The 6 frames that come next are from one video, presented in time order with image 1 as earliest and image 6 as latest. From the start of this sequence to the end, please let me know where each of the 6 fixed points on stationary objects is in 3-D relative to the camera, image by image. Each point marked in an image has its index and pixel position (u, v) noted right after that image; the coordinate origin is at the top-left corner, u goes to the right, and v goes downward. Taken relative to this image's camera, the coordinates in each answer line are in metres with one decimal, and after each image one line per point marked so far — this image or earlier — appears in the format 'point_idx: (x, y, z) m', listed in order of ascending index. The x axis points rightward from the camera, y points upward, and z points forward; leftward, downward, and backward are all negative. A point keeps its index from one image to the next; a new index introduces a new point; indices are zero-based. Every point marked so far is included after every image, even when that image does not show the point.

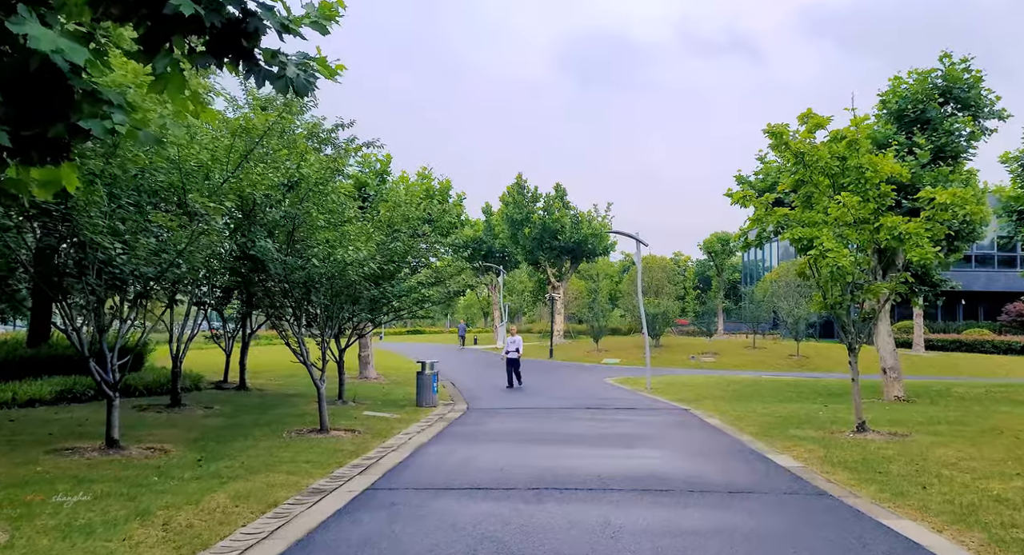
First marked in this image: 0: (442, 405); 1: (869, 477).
0: (-1.5, -2.8, +19.9) m
1: (+4.0, -2.2, +10.3) m
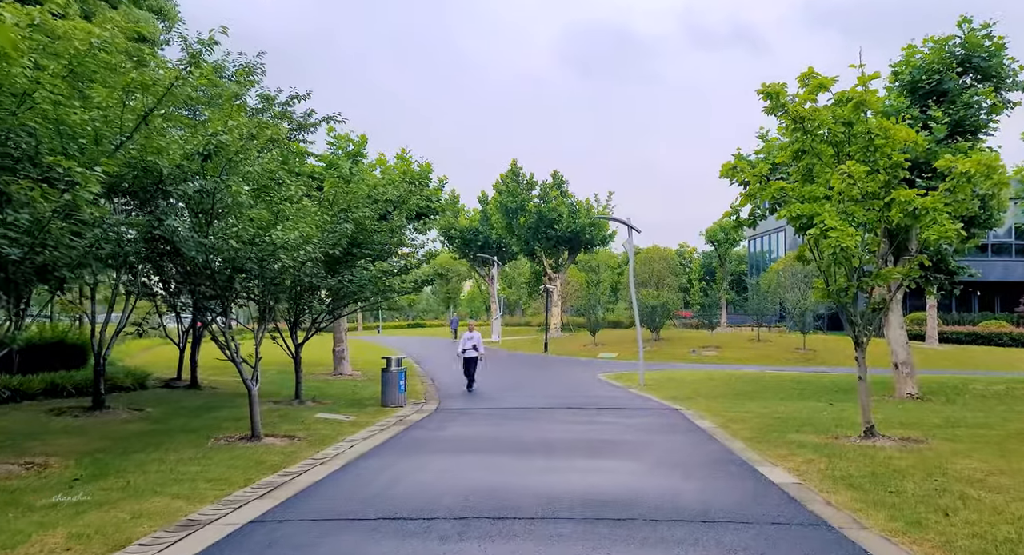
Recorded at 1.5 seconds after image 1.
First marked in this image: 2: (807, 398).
0: (-2.0, -2.5, +18.1) m
1: (+3.4, -2.0, +8.5) m
2: (+6.0, -2.4, +18.7) m
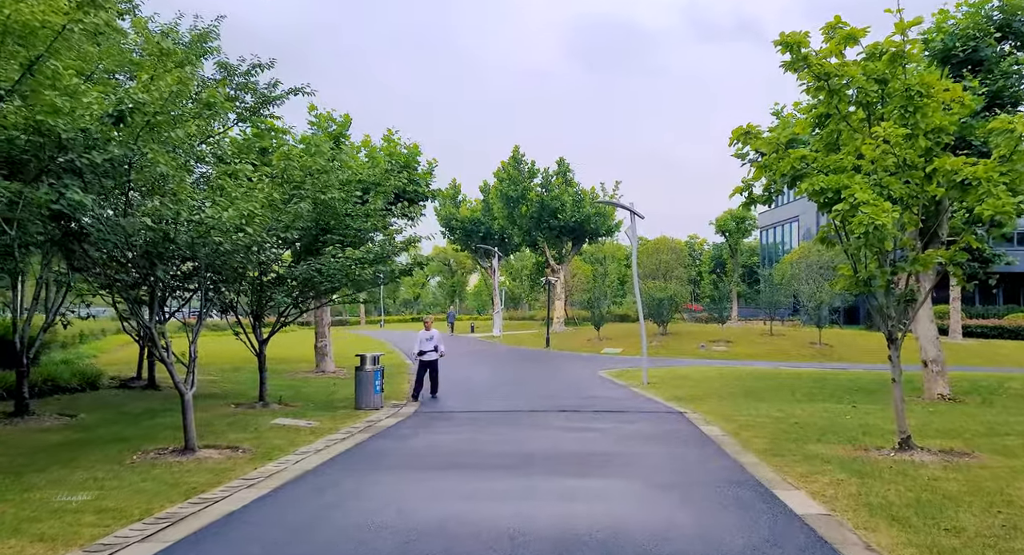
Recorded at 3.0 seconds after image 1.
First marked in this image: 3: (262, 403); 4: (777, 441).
0: (-2.3, -2.3, +16.4) m
1: (+3.1, -1.9, +6.7) m
2: (+5.8, -2.2, +16.9) m
3: (-4.4, -2.2, +16.1) m
4: (+3.4, -2.1, +11.7) m
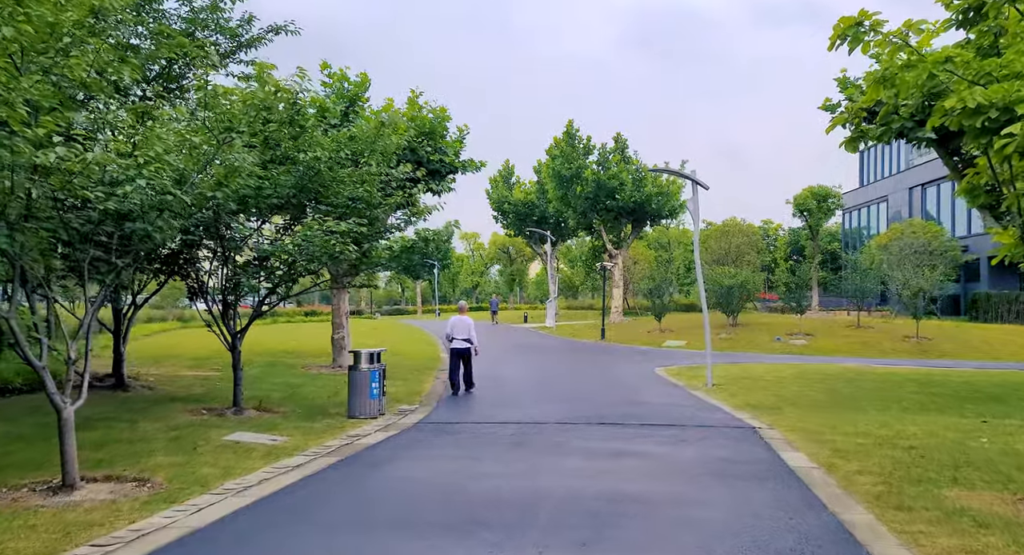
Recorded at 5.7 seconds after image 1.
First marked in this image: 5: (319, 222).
0: (-1.8, -2.0, +13.3) m
1: (+2.7, -1.7, +3.3) m
2: (+6.2, -1.9, +13.2) m
3: (-4.0, -1.9, +13.2) m
4: (+3.4, -1.8, +8.3) m
5: (-2.7, +0.8, +13.0) m
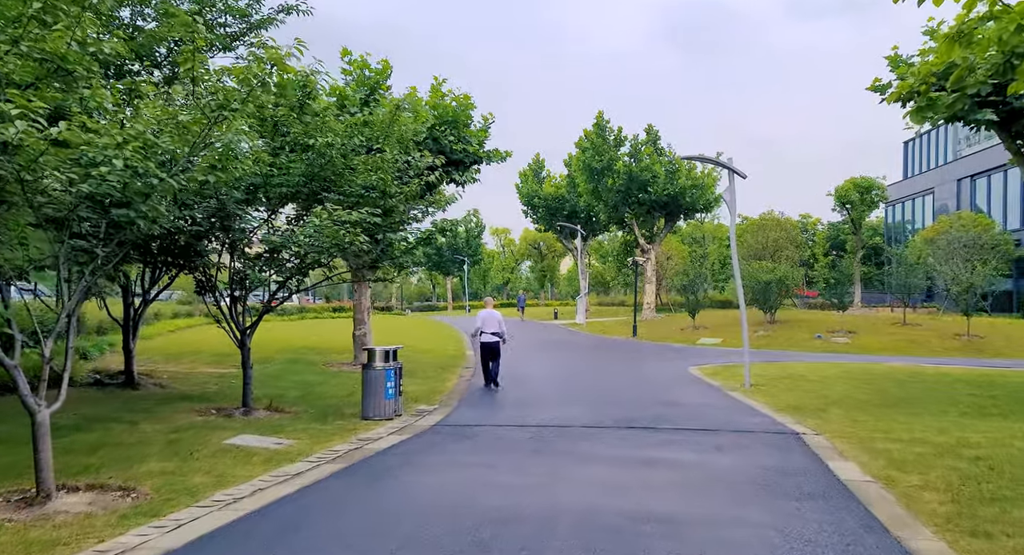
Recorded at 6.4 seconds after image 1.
0: (-1.5, -1.9, +12.6) m
1: (+2.7, -1.7, +2.3) m
2: (+6.5, -1.8, +12.2) m
3: (-3.7, -1.8, +12.5) m
4: (+3.6, -1.8, +7.3) m
5: (-2.4, +0.9, +12.2) m
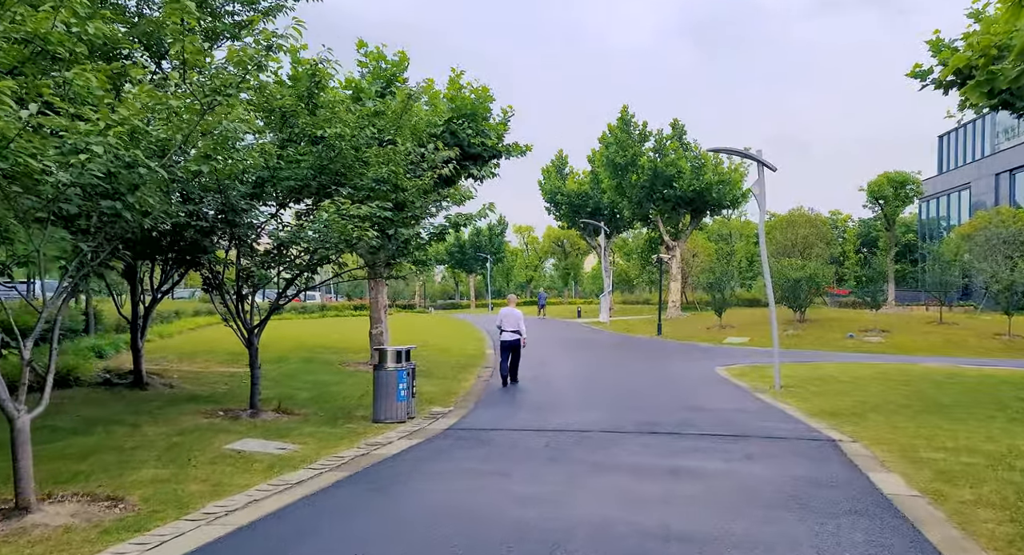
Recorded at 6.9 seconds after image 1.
0: (-1.3, -1.9, +12.0) m
1: (+2.7, -1.6, +1.7) m
2: (+6.7, -1.8, +11.4) m
3: (-3.4, -1.8, +12.1) m
4: (+3.7, -1.7, +6.6) m
5: (-2.1, +0.9, +11.7) m
